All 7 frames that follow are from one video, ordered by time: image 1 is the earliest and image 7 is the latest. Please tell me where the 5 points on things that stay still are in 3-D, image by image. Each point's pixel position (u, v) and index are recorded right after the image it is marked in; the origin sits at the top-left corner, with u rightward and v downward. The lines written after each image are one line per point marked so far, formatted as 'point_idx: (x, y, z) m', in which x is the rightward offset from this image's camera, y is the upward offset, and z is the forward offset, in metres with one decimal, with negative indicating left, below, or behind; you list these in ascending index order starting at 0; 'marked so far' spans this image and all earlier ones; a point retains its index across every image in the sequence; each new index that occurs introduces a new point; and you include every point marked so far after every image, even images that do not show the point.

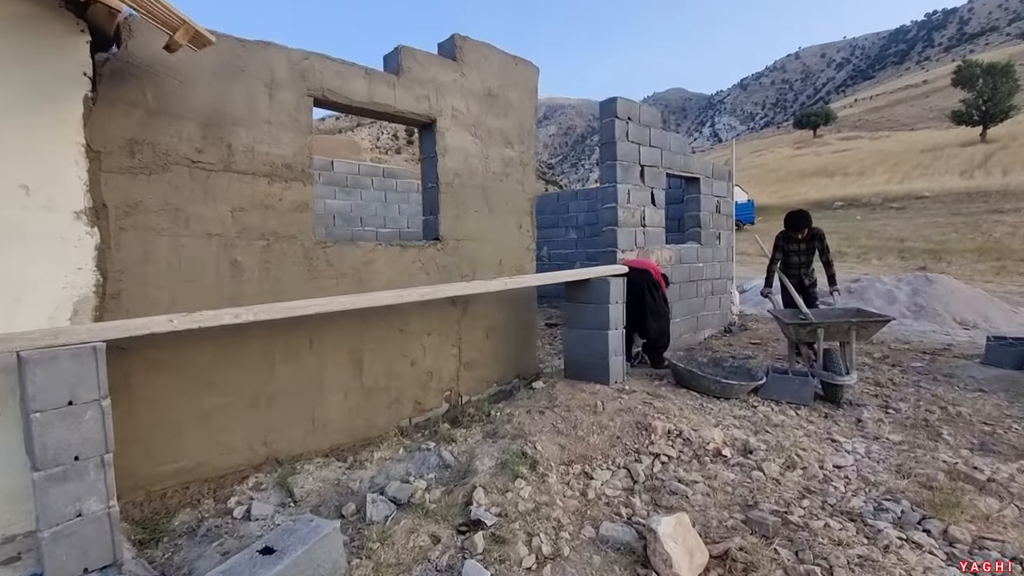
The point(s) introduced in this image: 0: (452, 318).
0: (-0.5, -0.2, +3.9) m
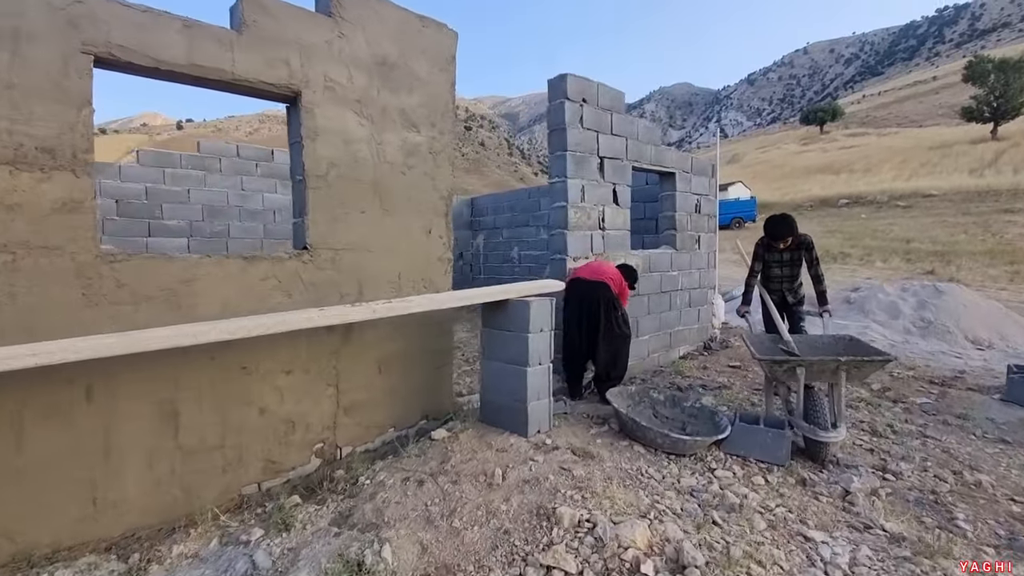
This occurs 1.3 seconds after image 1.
0: (-1.1, -0.4, +3.1) m
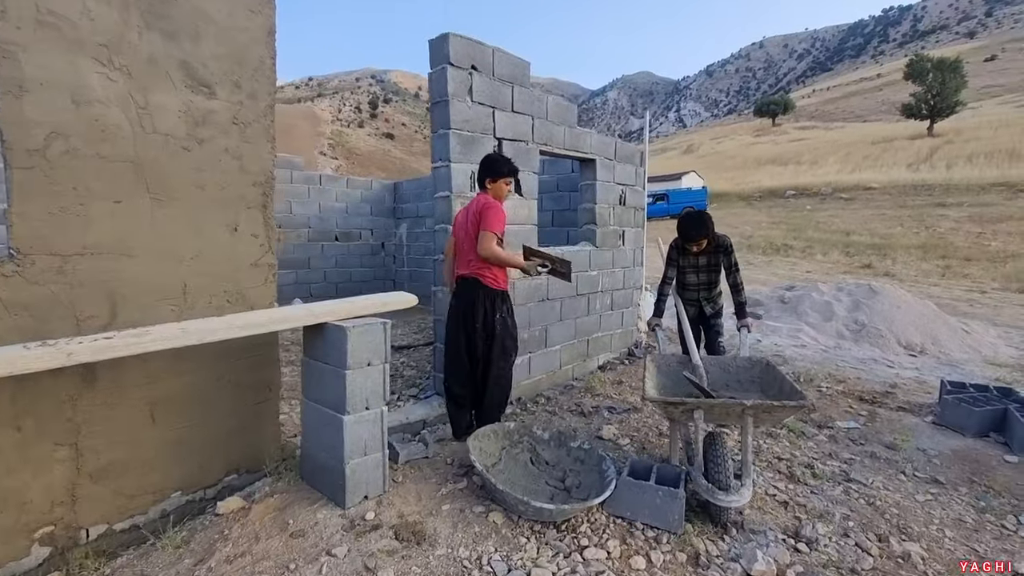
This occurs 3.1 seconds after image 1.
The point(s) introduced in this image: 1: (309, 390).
0: (-2.0, -0.5, +2.2) m
1: (-1.0, -0.5, +2.5) m
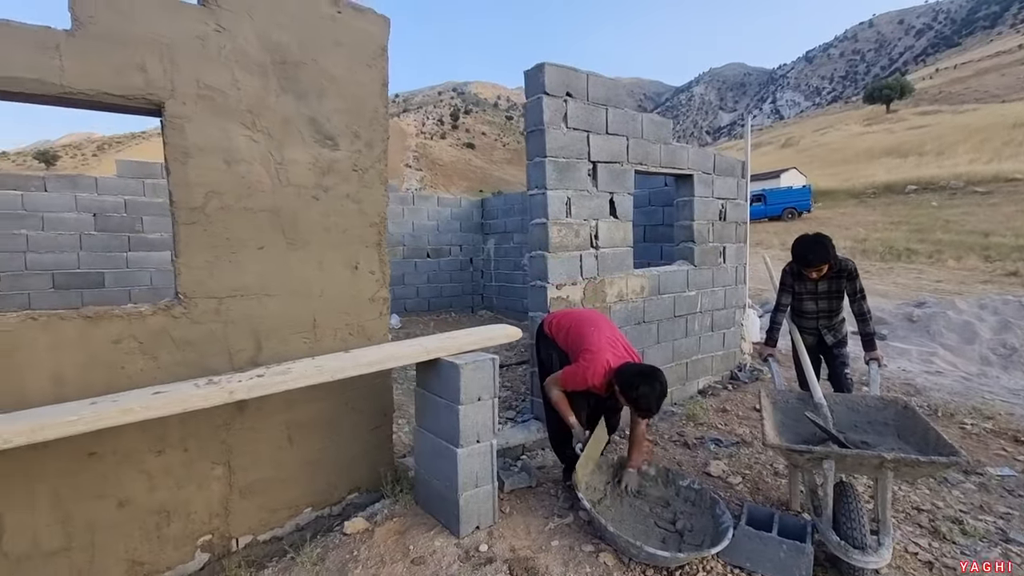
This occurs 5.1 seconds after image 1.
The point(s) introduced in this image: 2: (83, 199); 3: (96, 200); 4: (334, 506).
0: (-1.5, -0.7, +2.5) m
1: (-0.5, -0.7, +2.6) m
2: (-5.8, +1.2, +6.6) m
3: (-5.7, +1.2, +6.7) m
4: (-1.0, -1.3, +2.9) m
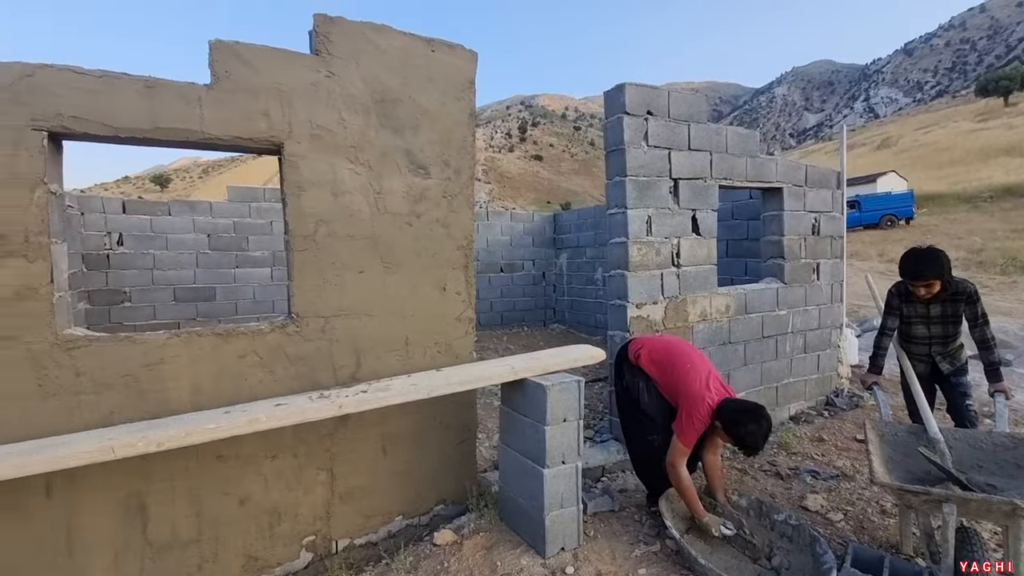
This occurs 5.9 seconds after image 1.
0: (-1.1, -0.8, +2.7) m
1: (0.0, -0.8, +2.7) m
2: (-4.7, +1.0, +7.4) m
3: (-4.6, +1.0, +7.5) m
4: (-0.6, -1.4, +3.0) m
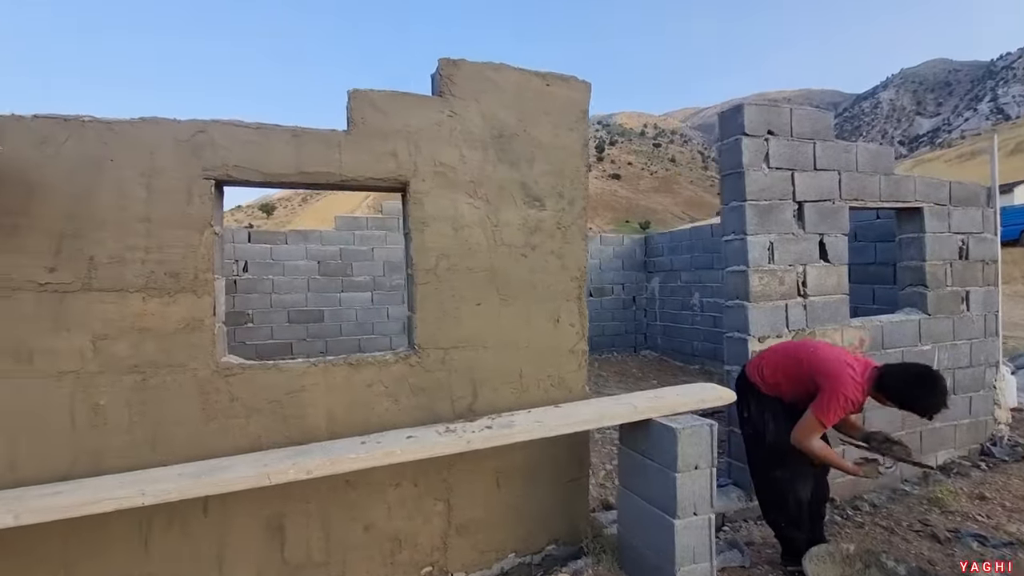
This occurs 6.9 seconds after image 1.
0: (-0.4, -1.0, +2.7) m
1: (+0.6, -1.0, +2.6) m
2: (-3.3, +0.6, +8.0) m
3: (-3.2, +0.7, +8.1) m
4: (+0.1, -1.6, +2.9) m
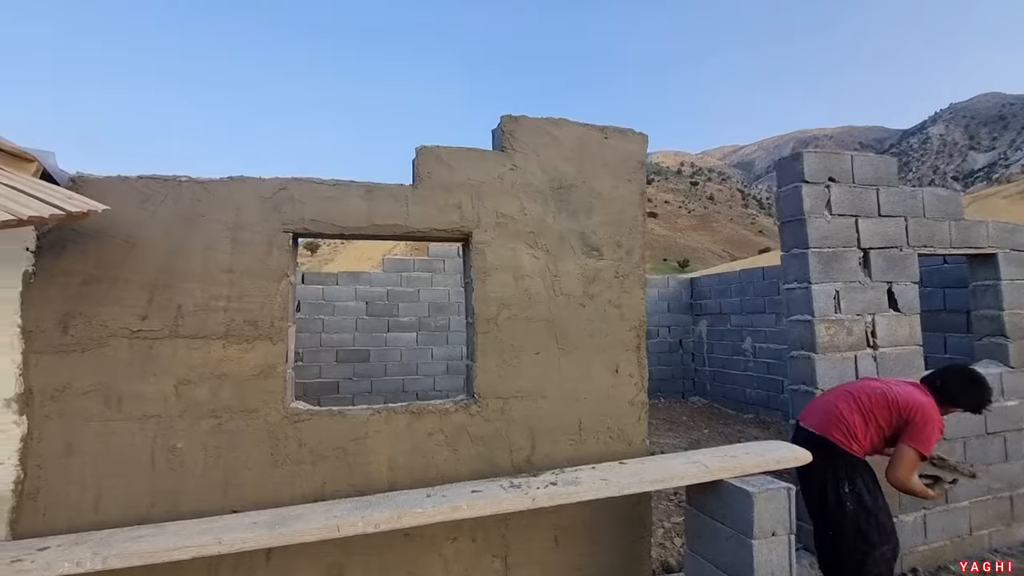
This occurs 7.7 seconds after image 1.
0: (-0.1, -1.2, +2.7) m
1: (+0.9, -1.3, +2.4) m
2: (-2.5, 0.0, +8.3) m
3: (-2.4, 0.0, +8.3) m
4: (+0.5, -1.9, +2.8) m
